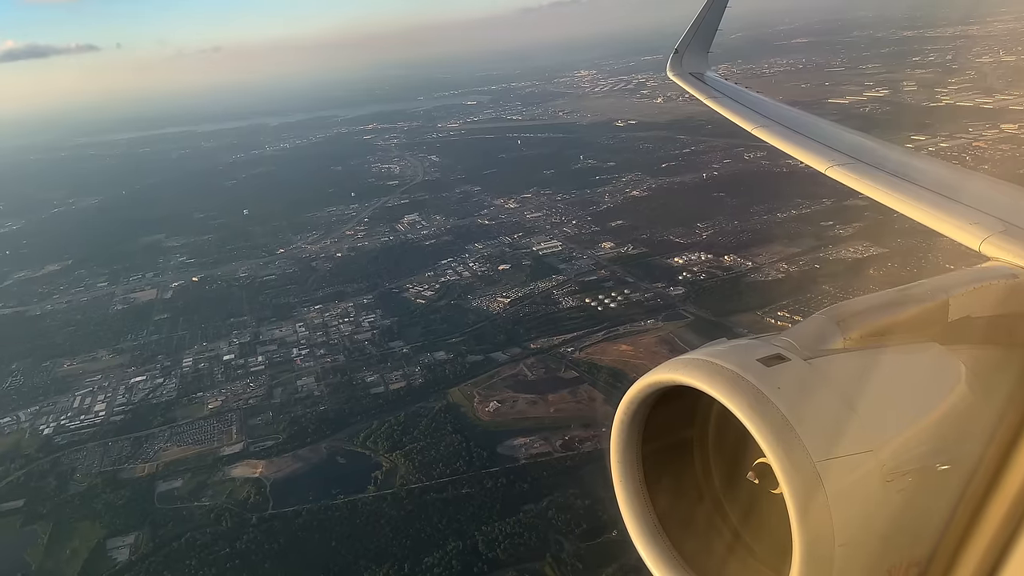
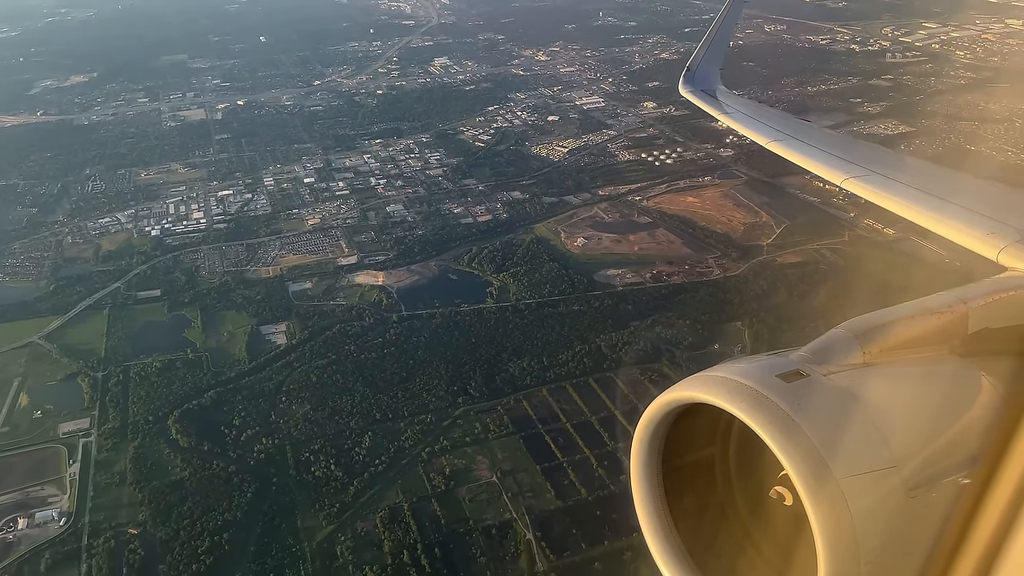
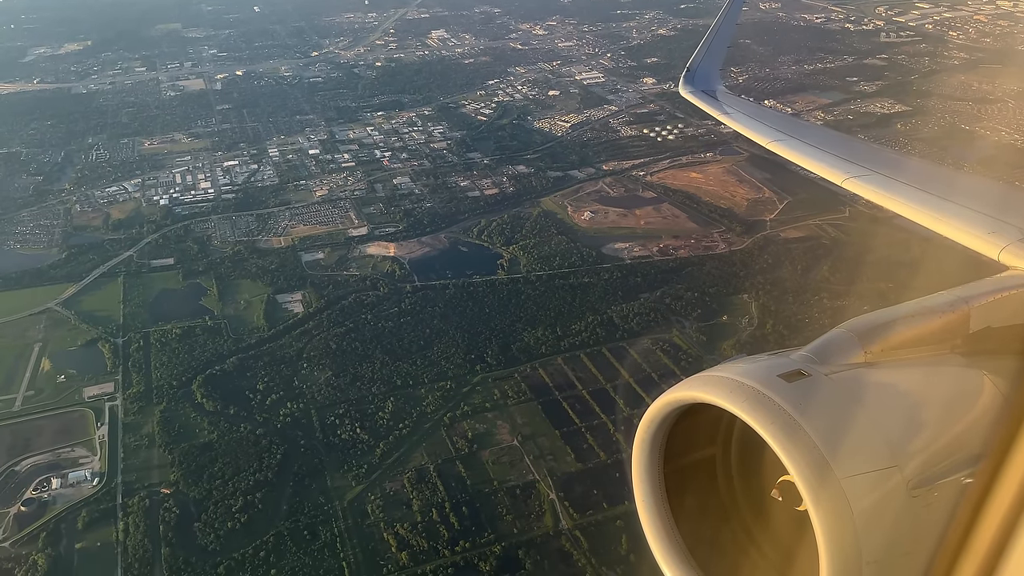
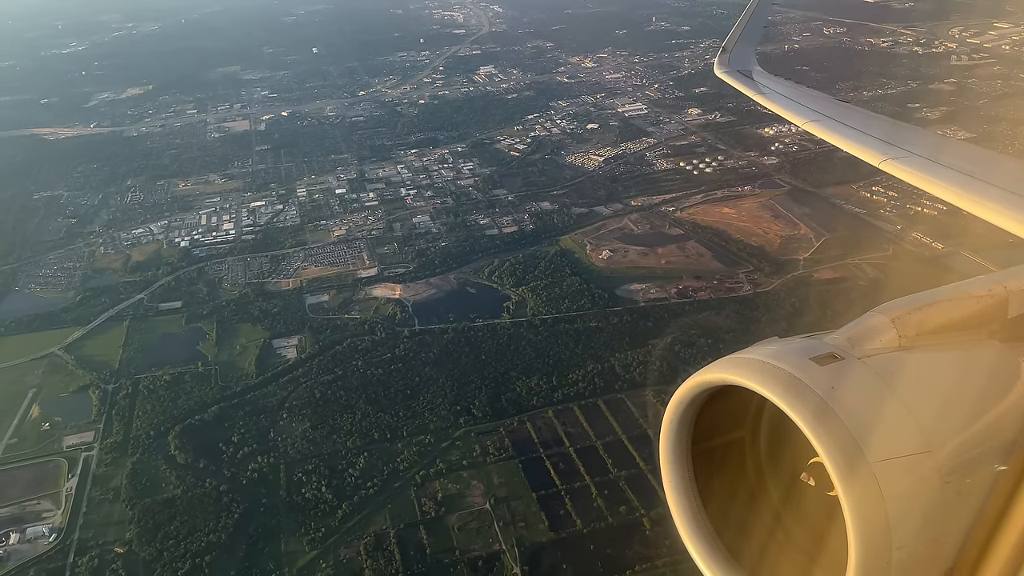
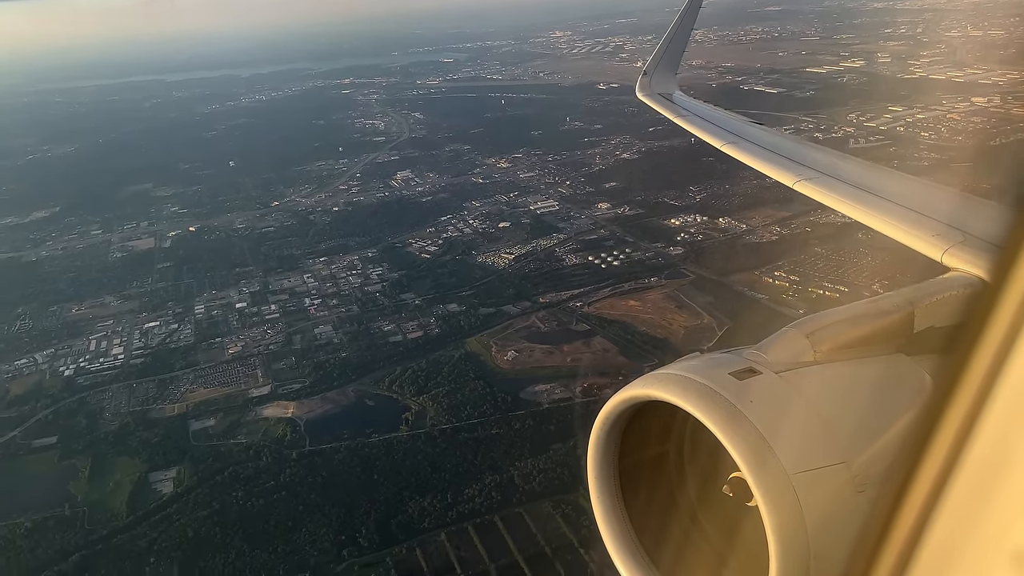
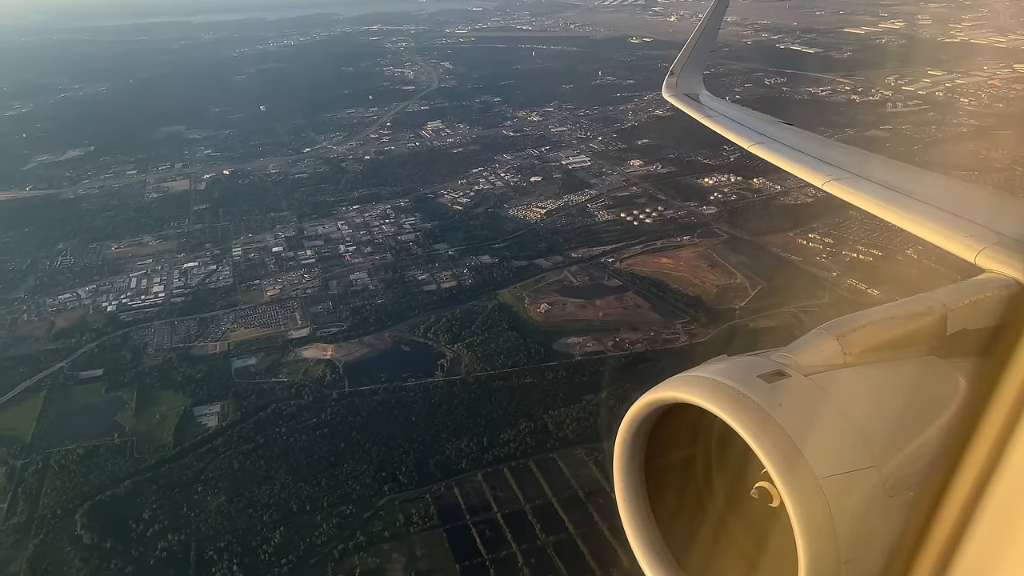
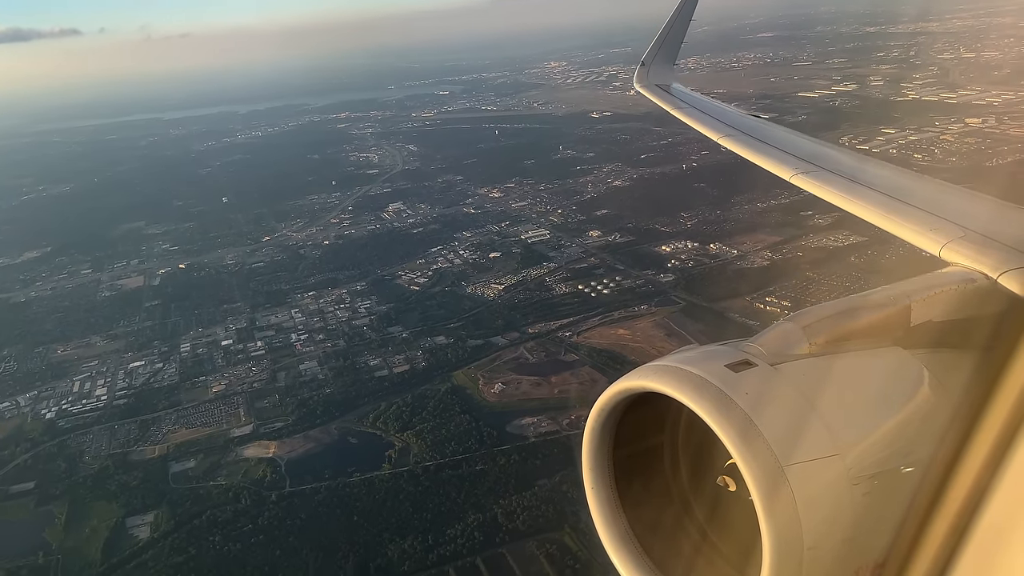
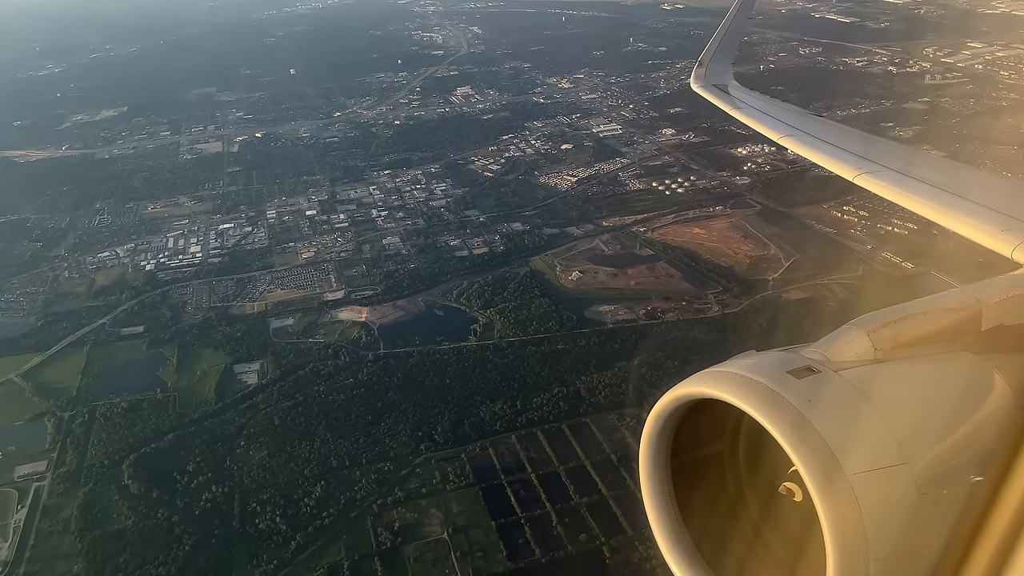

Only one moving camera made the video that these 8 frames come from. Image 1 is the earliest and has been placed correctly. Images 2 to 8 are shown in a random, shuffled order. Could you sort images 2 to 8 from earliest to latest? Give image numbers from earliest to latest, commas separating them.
7, 5, 6, 8, 4, 2, 3
